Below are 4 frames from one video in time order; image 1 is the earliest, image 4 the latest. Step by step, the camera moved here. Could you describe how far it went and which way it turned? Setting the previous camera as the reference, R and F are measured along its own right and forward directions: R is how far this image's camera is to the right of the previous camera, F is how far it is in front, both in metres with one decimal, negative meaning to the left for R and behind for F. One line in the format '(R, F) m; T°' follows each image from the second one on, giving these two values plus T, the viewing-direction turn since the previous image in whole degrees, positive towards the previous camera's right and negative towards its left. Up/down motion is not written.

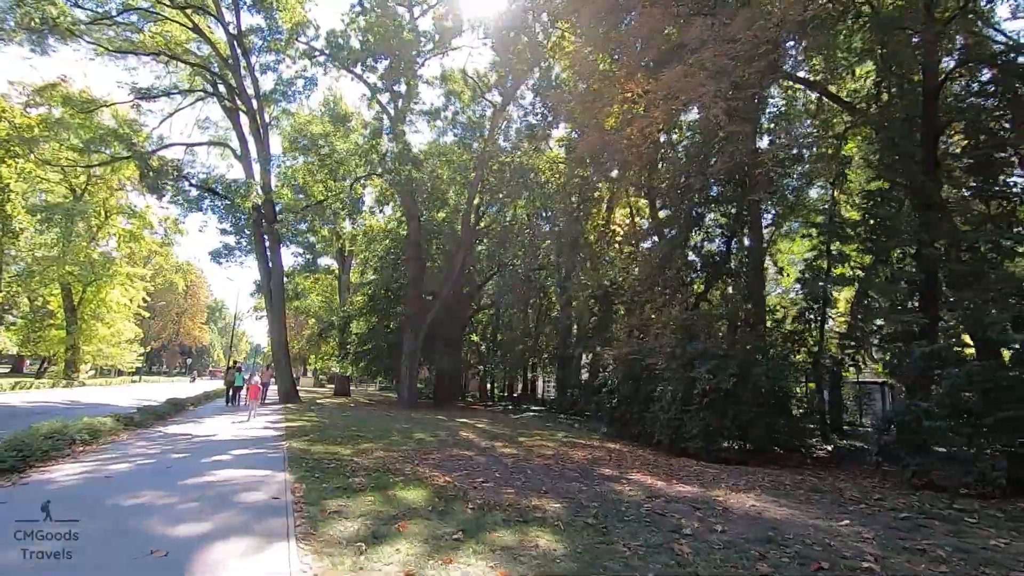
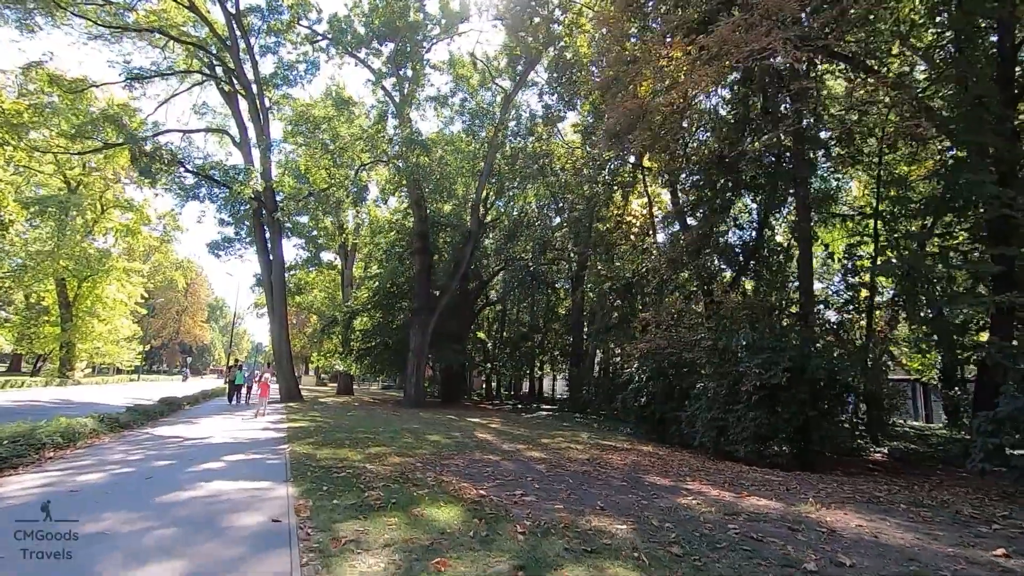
(-0.5, +1.2) m; 0°
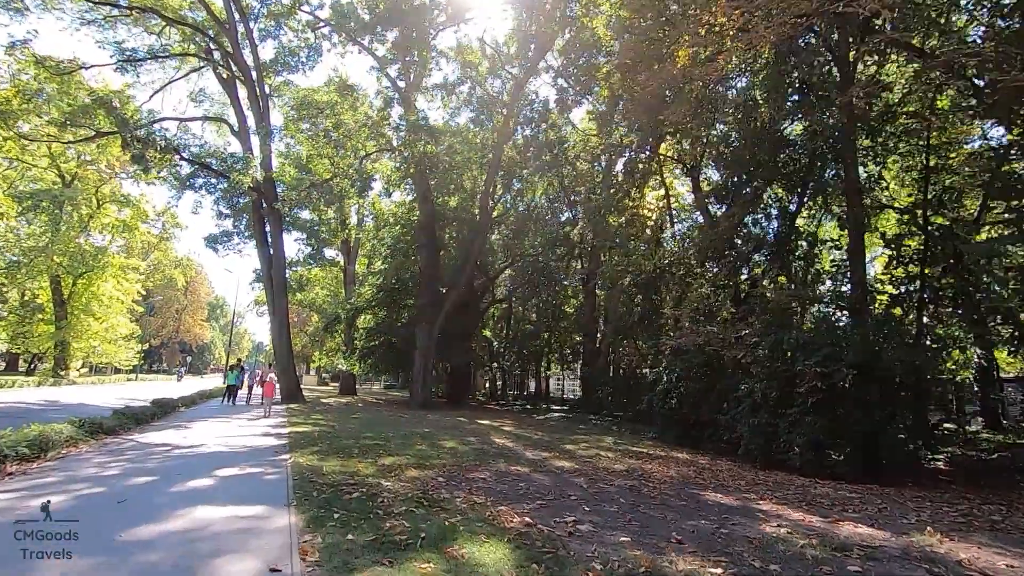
(-0.4, +1.1) m; 0°
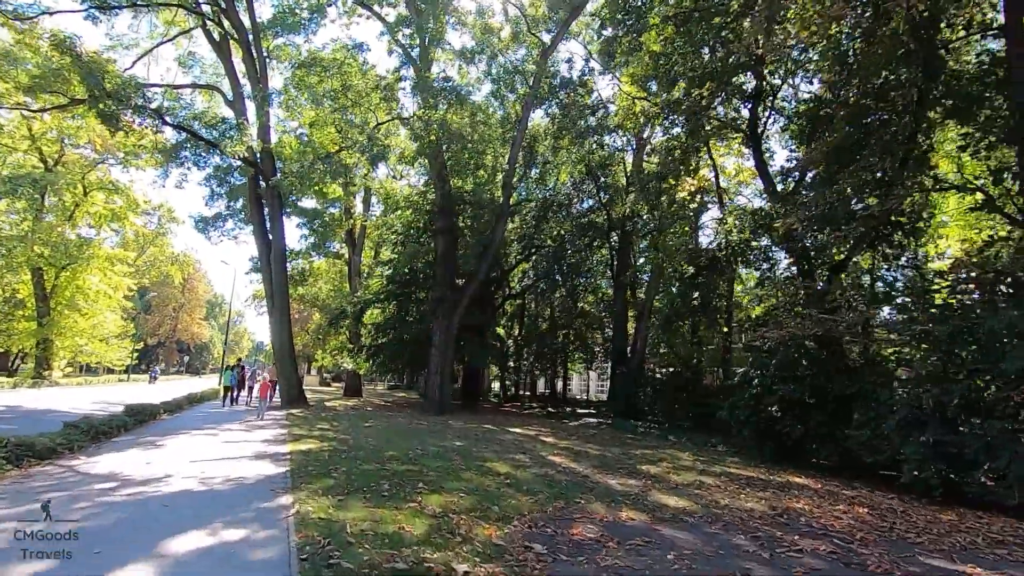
(-1.0, +2.8) m; 0°
